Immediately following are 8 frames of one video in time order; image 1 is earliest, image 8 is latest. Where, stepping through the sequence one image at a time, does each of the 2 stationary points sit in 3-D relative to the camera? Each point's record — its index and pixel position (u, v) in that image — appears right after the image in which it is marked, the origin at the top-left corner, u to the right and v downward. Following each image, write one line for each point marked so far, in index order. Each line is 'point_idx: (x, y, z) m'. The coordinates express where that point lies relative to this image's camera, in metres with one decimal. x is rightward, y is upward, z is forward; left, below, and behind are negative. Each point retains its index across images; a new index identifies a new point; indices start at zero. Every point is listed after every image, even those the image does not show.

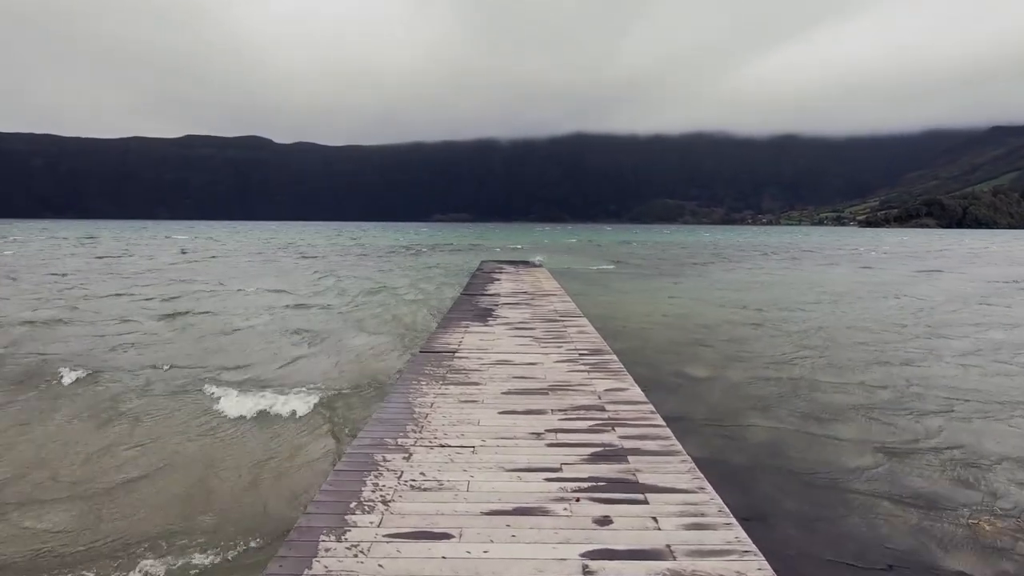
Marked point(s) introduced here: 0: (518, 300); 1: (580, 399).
0: (+0.2, -0.3, +14.2) m
1: (+0.9, -1.4, +6.4) m
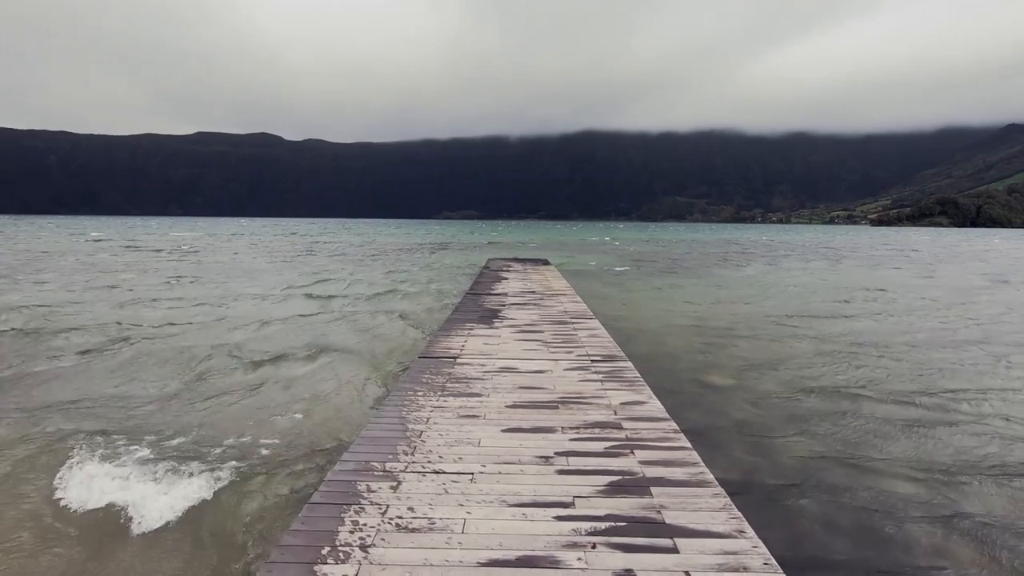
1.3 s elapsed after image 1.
0: (+0.4, -0.3, +13.5) m
1: (+0.9, -1.4, +5.7) m
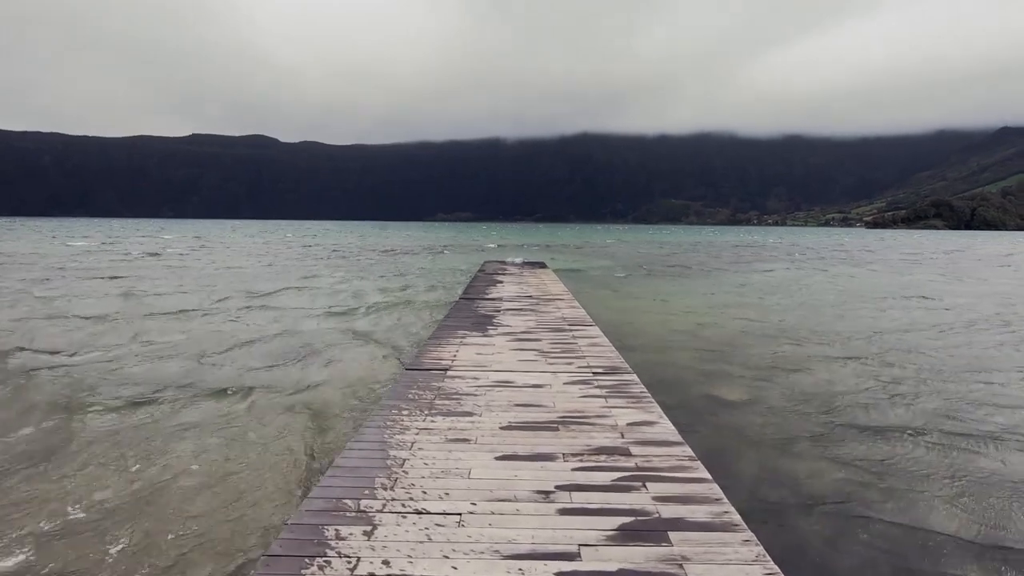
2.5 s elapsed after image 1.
0: (+0.3, -0.4, +12.9) m
1: (+0.9, -1.5, +5.1) m
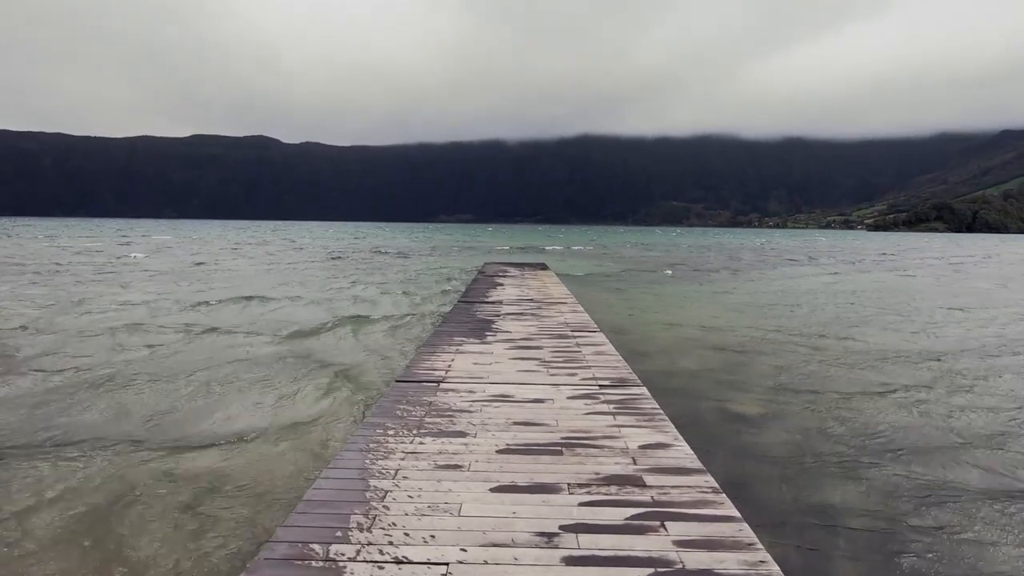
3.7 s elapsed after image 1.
0: (+0.3, -0.5, +12.3) m
1: (+0.8, -1.6, +4.5) m
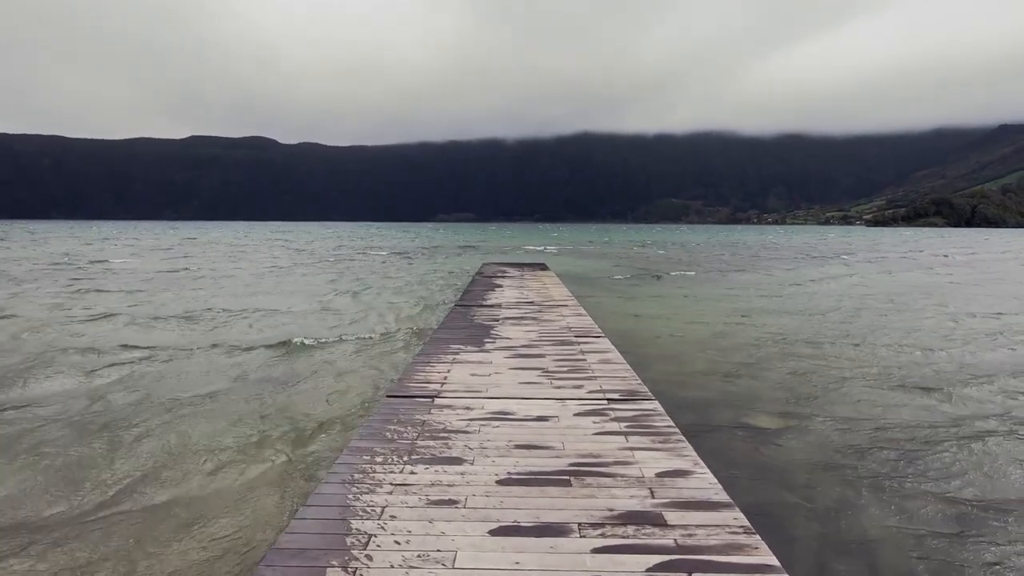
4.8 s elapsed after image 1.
0: (+0.3, -0.6, +11.8) m
1: (+0.9, -1.6, +4.0) m
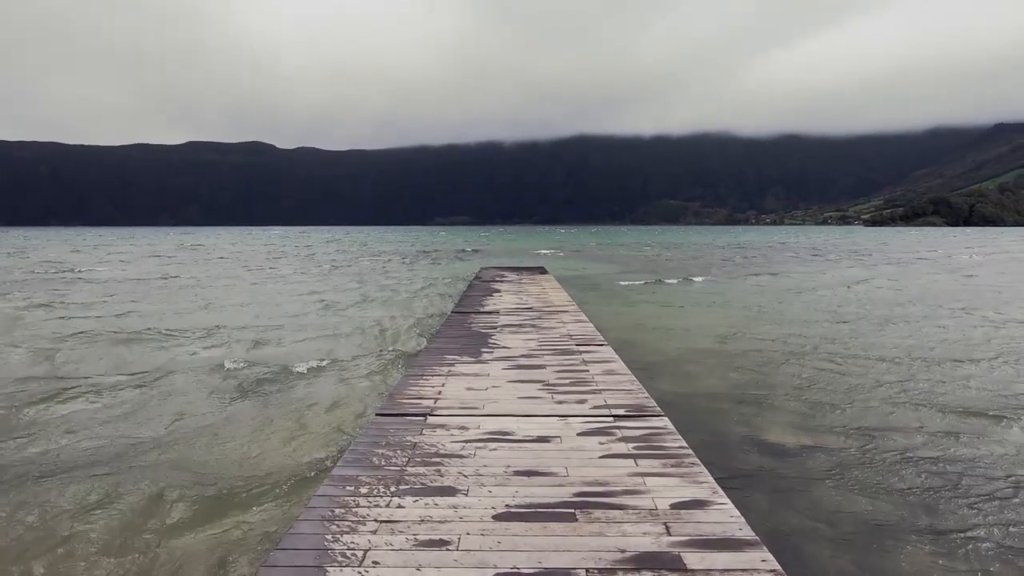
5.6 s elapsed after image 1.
0: (+0.2, -0.7, +11.4) m
1: (+0.8, -1.7, +3.6) m
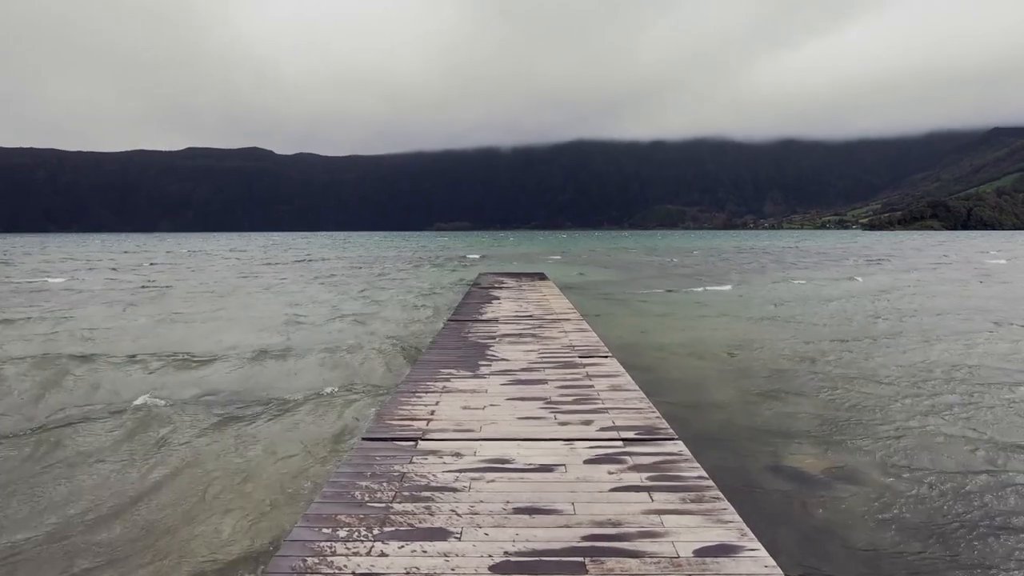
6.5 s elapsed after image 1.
0: (+0.2, -0.9, +10.9) m
1: (+0.8, -1.8, +3.1) m
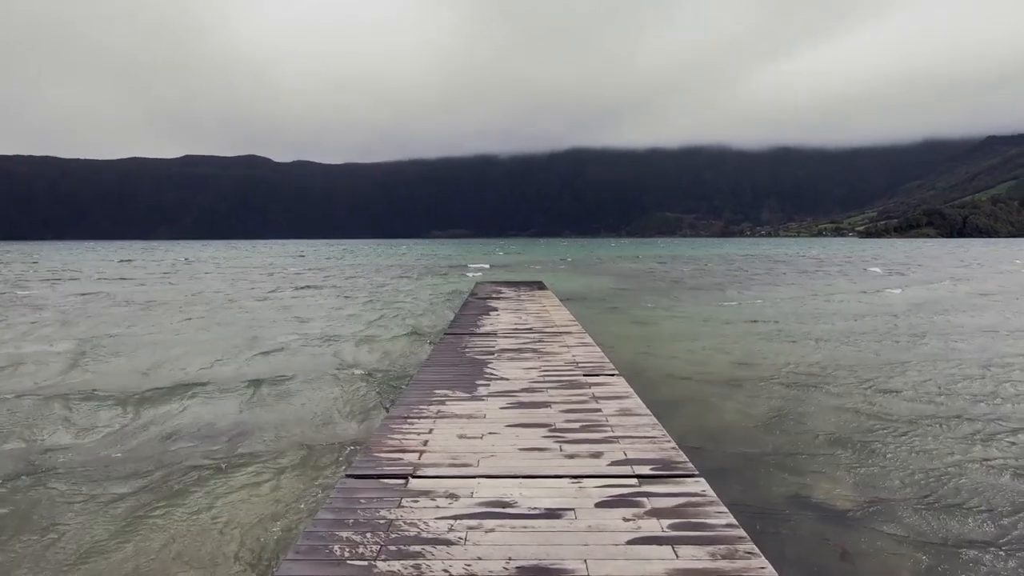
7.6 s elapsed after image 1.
0: (+0.2, -1.1, +10.3) m
1: (+0.9, -1.9, +2.5) m
